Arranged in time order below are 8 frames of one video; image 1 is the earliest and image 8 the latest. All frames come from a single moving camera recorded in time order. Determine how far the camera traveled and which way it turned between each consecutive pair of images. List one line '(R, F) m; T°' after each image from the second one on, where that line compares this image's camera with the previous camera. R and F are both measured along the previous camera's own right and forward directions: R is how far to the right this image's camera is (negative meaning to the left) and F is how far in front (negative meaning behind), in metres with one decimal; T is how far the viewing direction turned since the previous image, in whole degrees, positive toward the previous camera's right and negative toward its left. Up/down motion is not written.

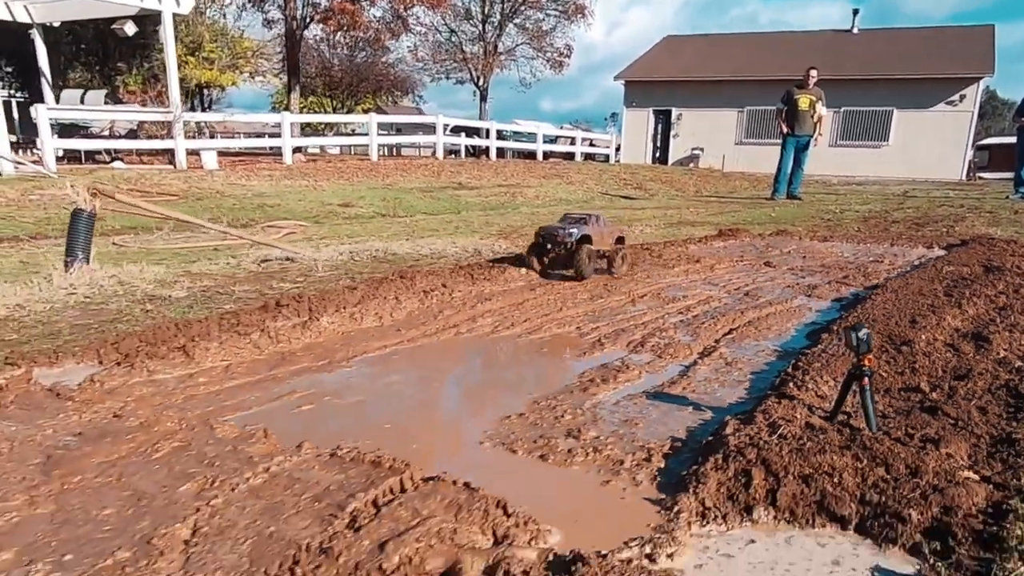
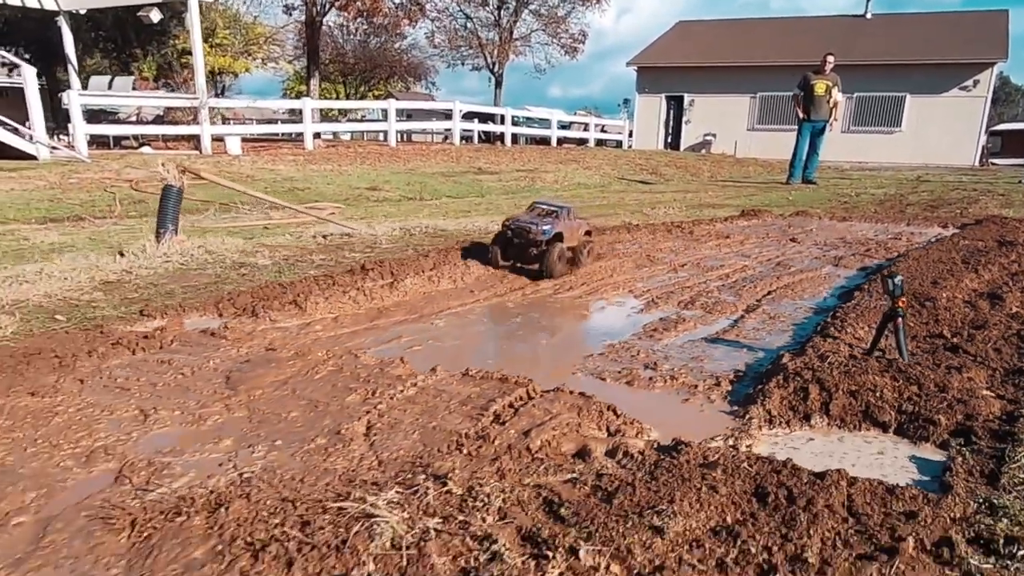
(-0.6, -0.9) m; -1°
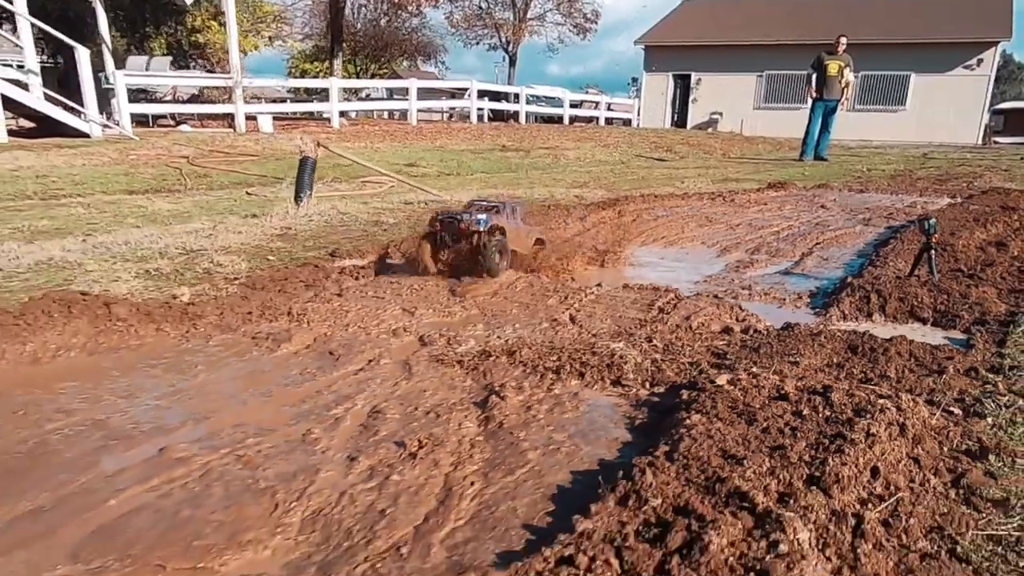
(-1.4, -1.9) m; 0°
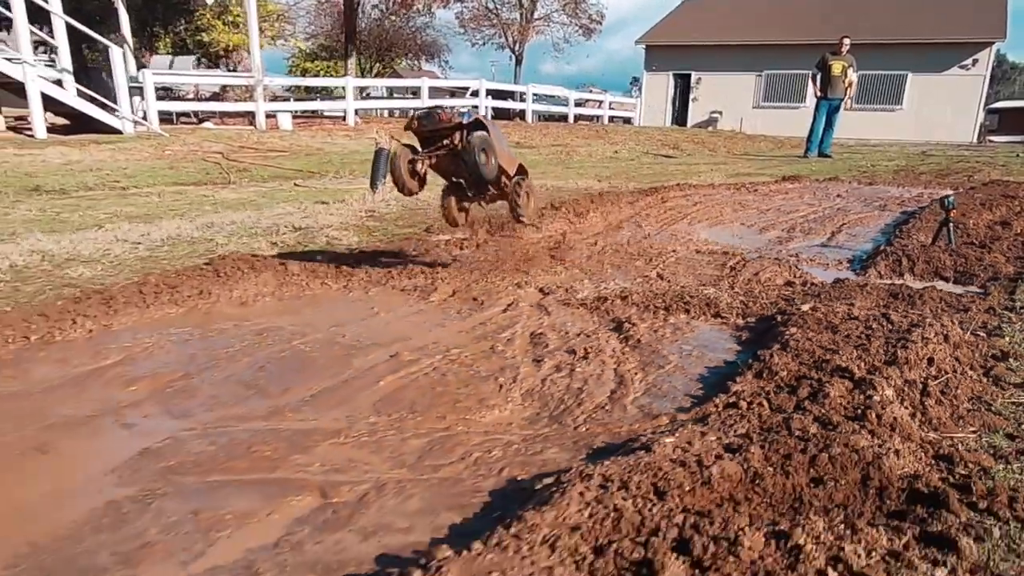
(-1.1, -1.3) m; 0°
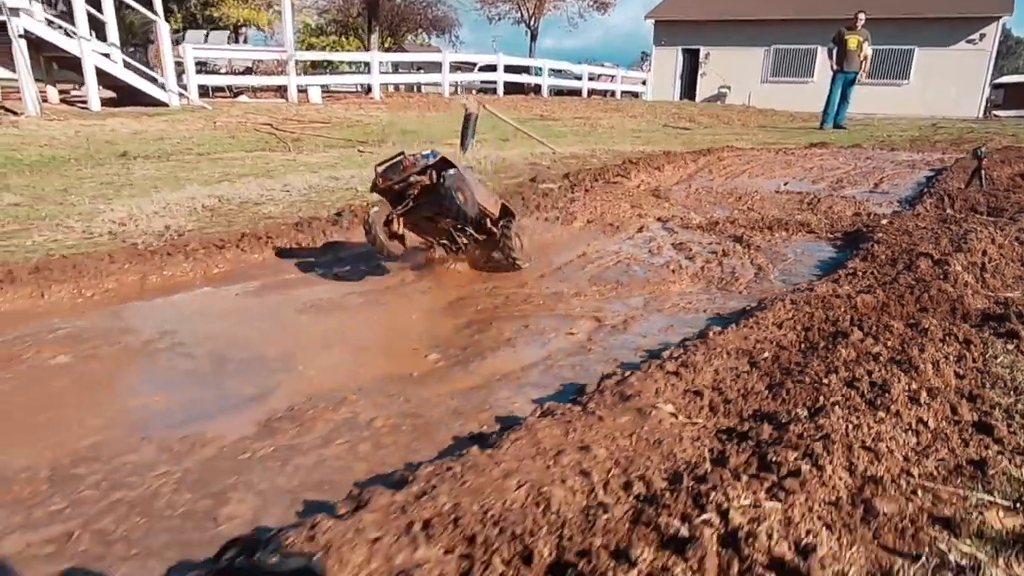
(-1.6, -1.8) m; 0°
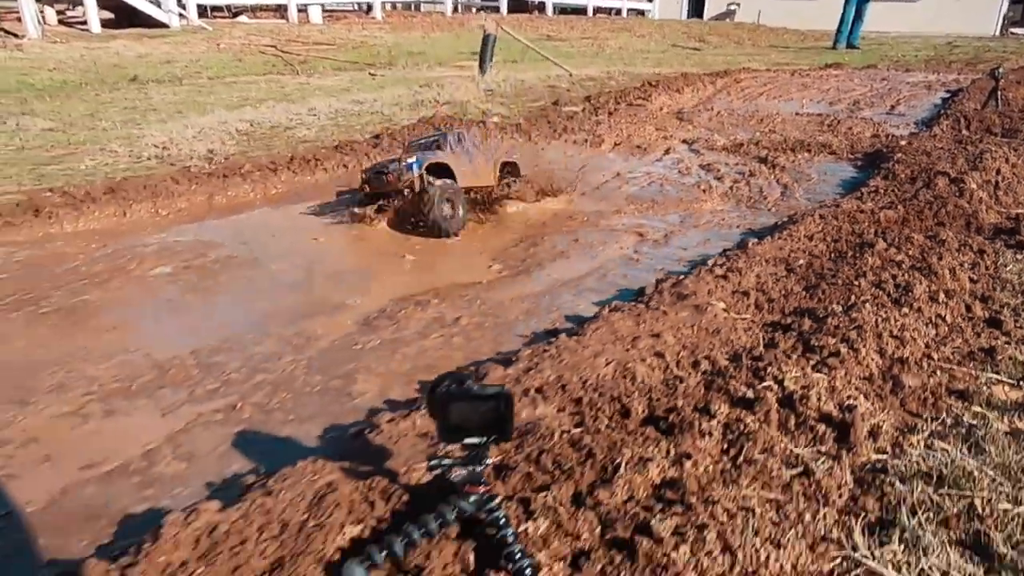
(-0.4, -0.5) m; 0°
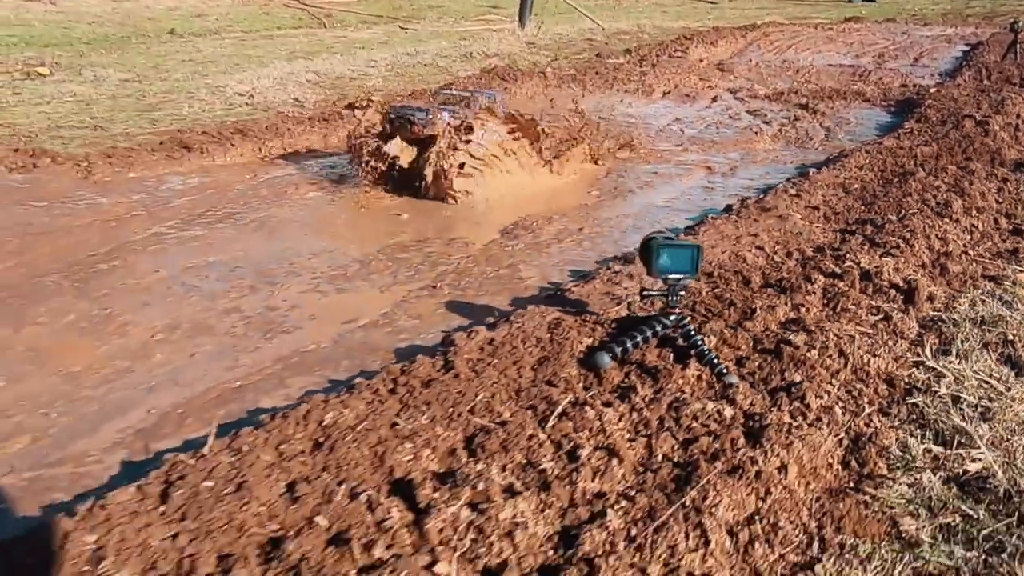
(-0.8, -1.0) m; 0°
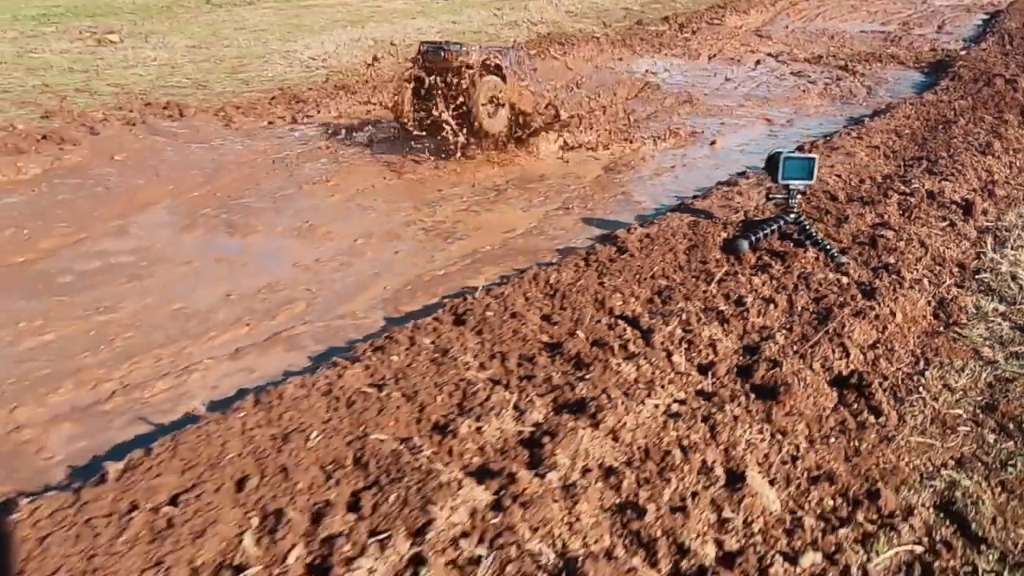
(-0.9, -0.8) m; 0°
